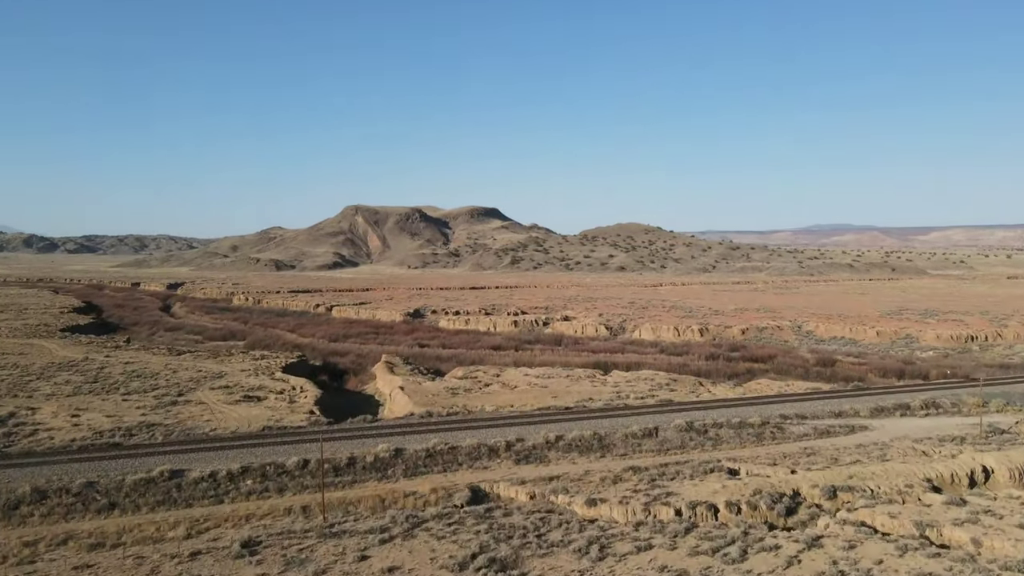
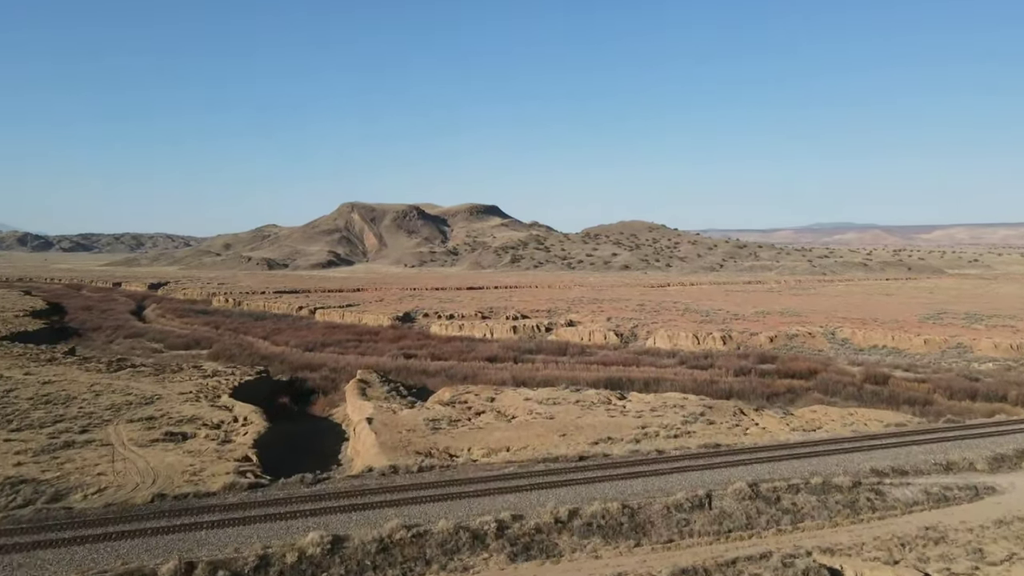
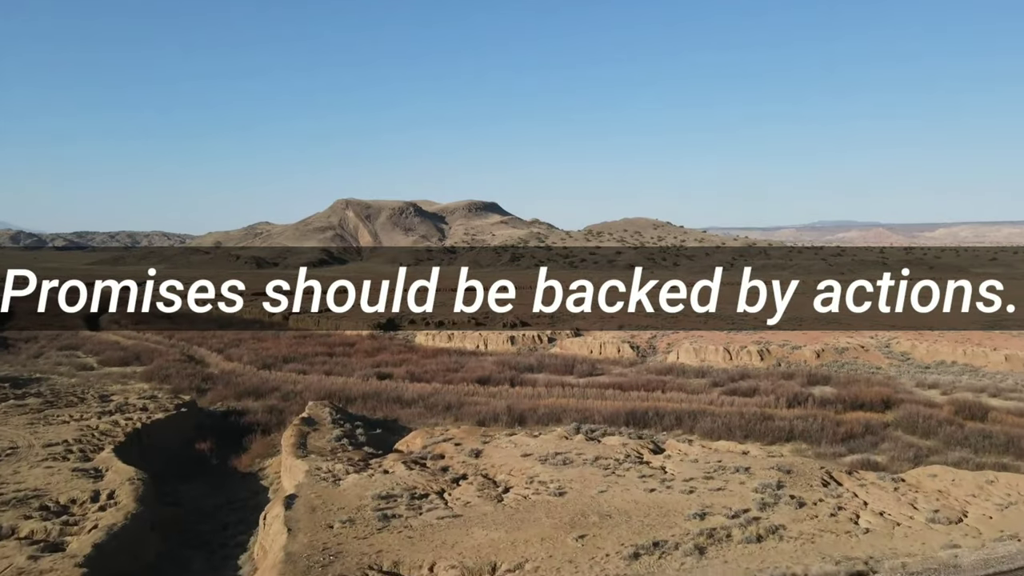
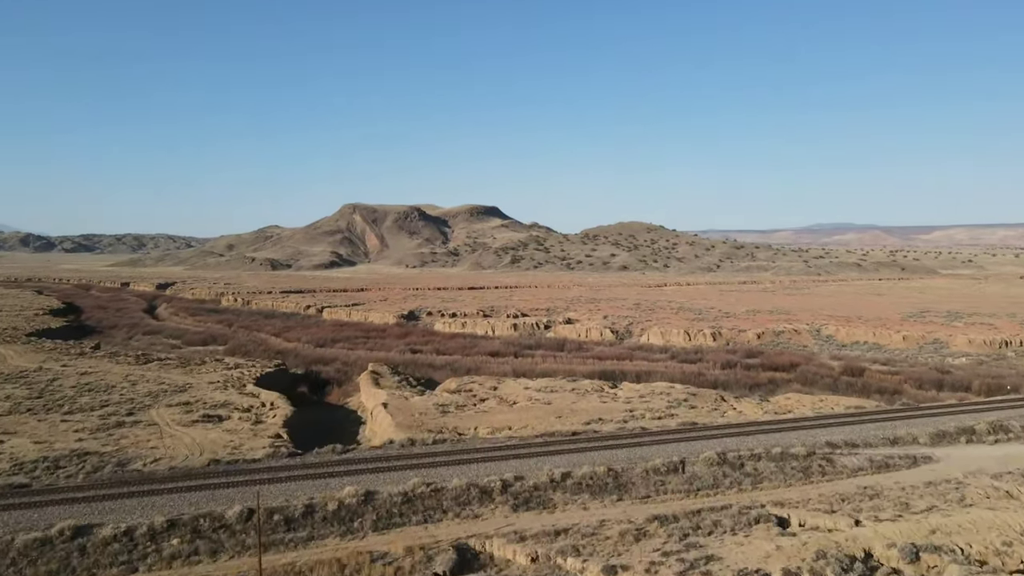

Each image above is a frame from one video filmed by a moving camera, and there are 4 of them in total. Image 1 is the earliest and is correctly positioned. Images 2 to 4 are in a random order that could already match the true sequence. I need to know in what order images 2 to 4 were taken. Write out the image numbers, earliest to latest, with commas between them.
4, 2, 3
